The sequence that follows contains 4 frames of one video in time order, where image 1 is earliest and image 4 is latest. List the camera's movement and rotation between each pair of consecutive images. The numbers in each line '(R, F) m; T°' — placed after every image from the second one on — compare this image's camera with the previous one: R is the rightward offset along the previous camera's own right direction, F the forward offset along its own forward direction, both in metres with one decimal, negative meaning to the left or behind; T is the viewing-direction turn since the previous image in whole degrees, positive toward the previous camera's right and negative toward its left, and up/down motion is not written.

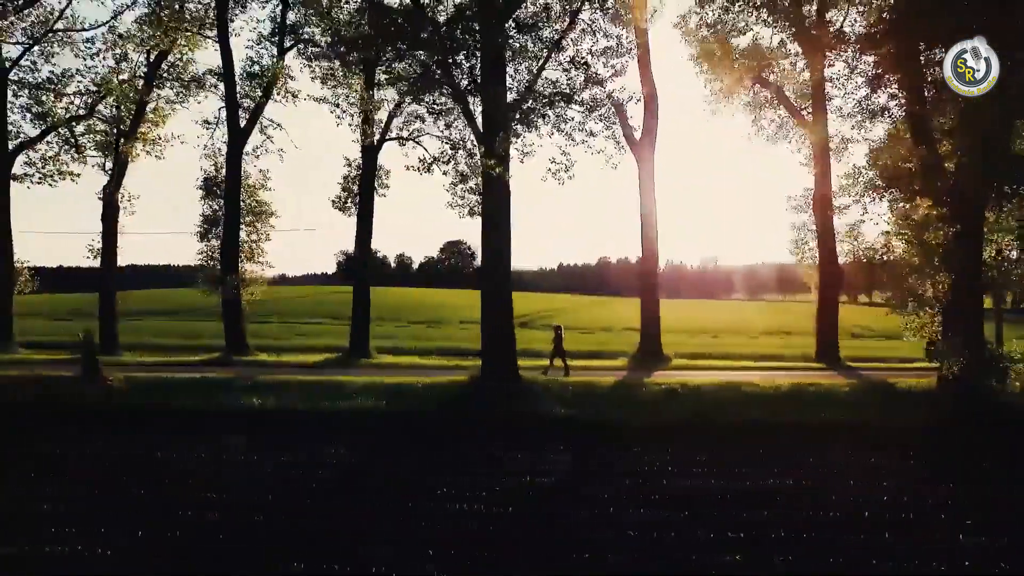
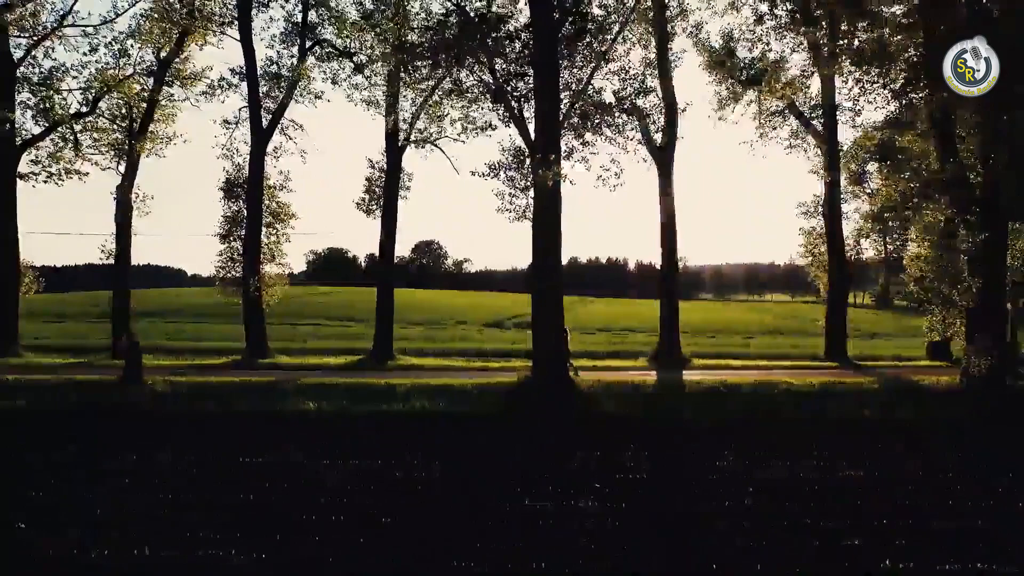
(-1.5, -0.2) m; +5°
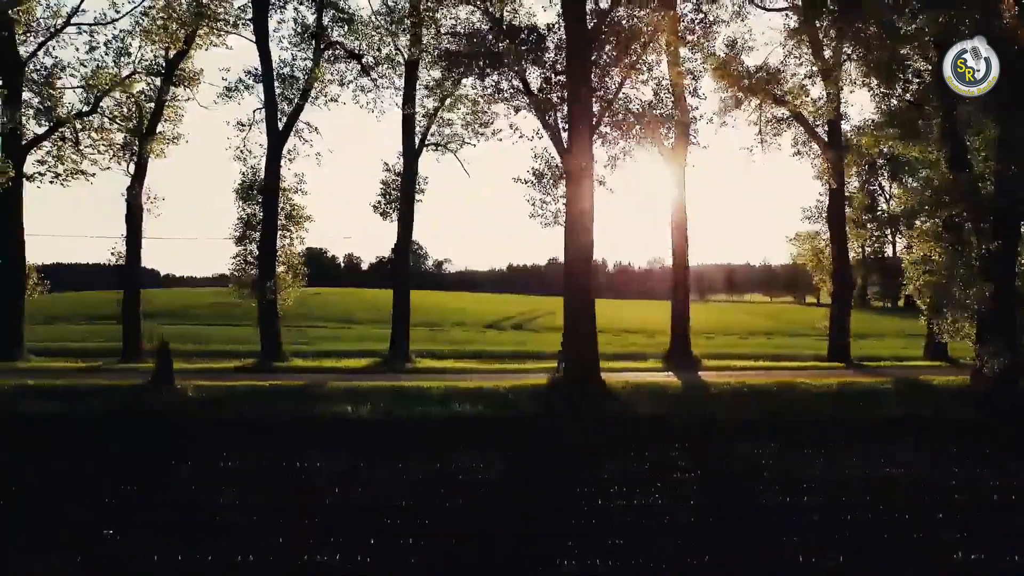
(-1.0, -0.1) m; +3°
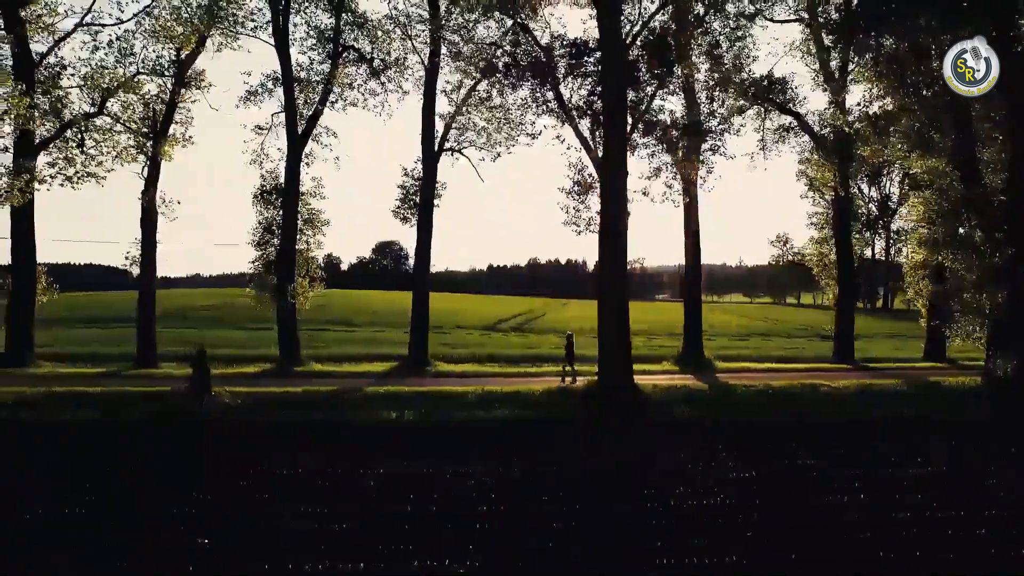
(-1.0, -0.1) m; +3°
